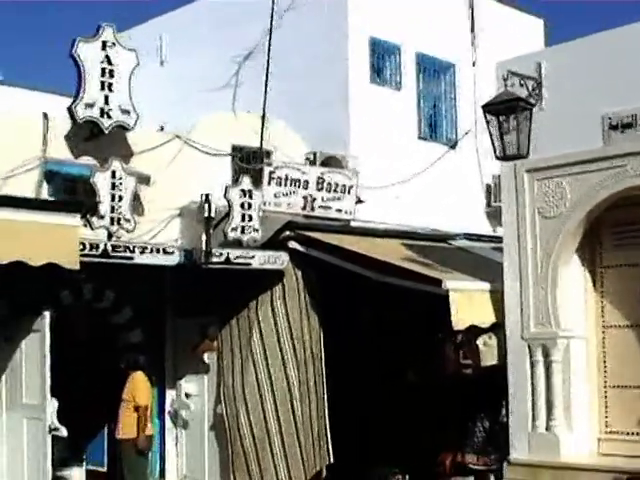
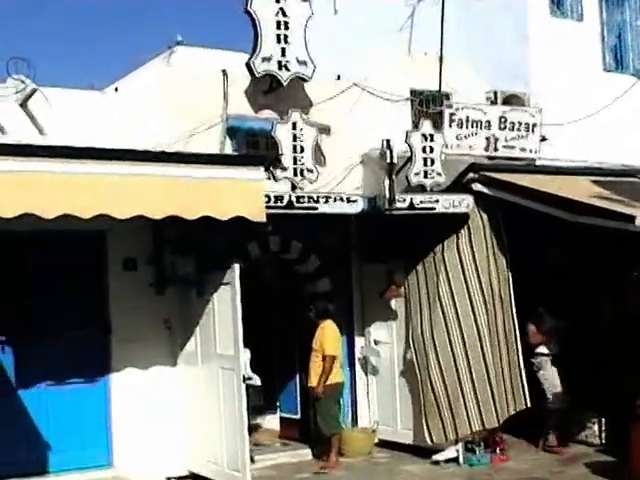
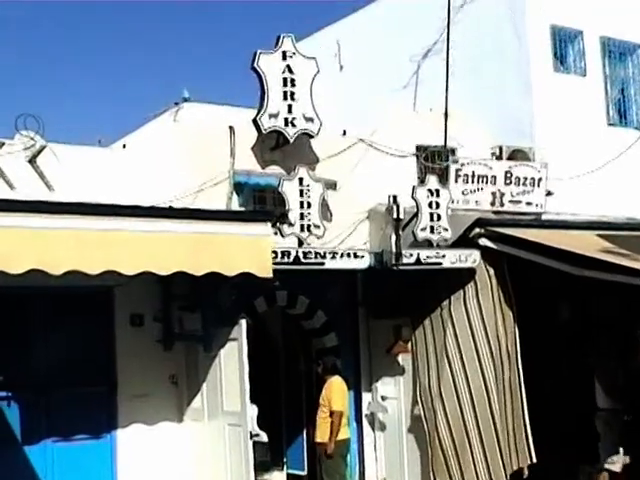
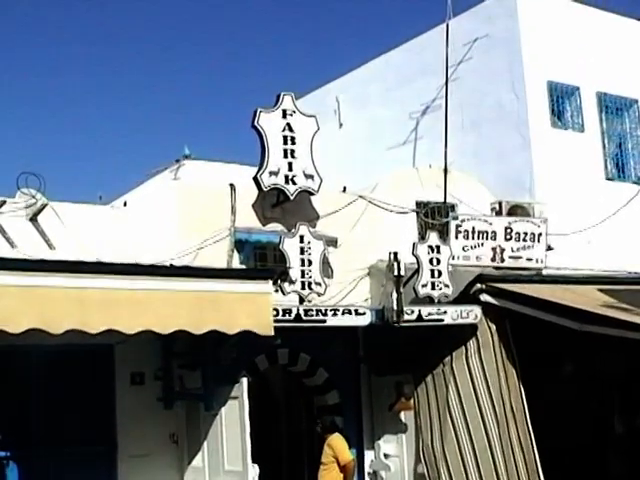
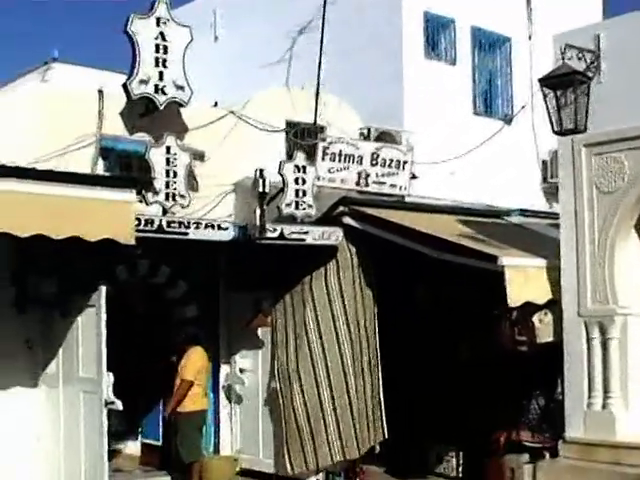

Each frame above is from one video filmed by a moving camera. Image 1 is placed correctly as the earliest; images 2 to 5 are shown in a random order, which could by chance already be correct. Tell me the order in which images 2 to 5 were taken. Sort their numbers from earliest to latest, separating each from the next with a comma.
5, 2, 3, 4
